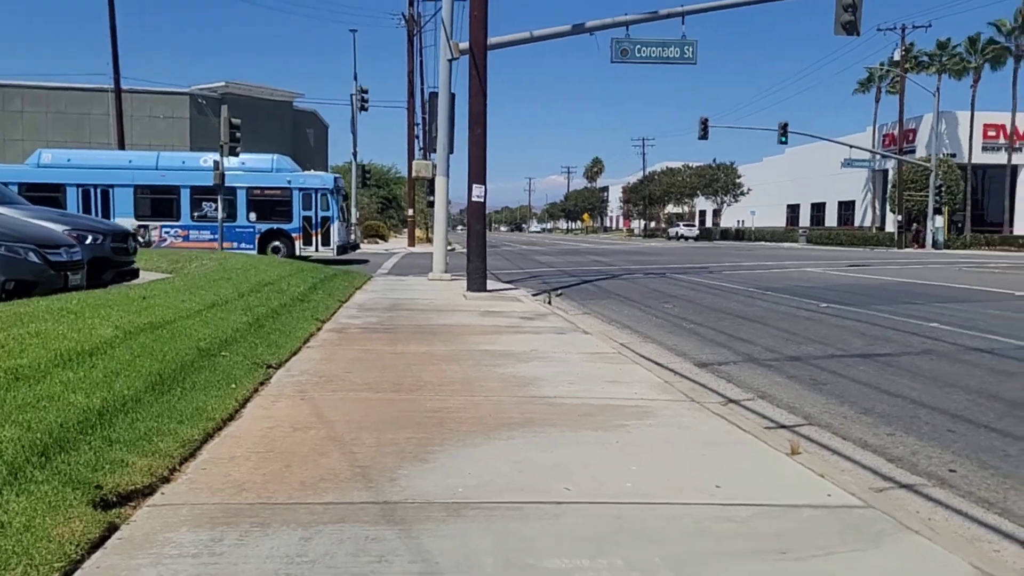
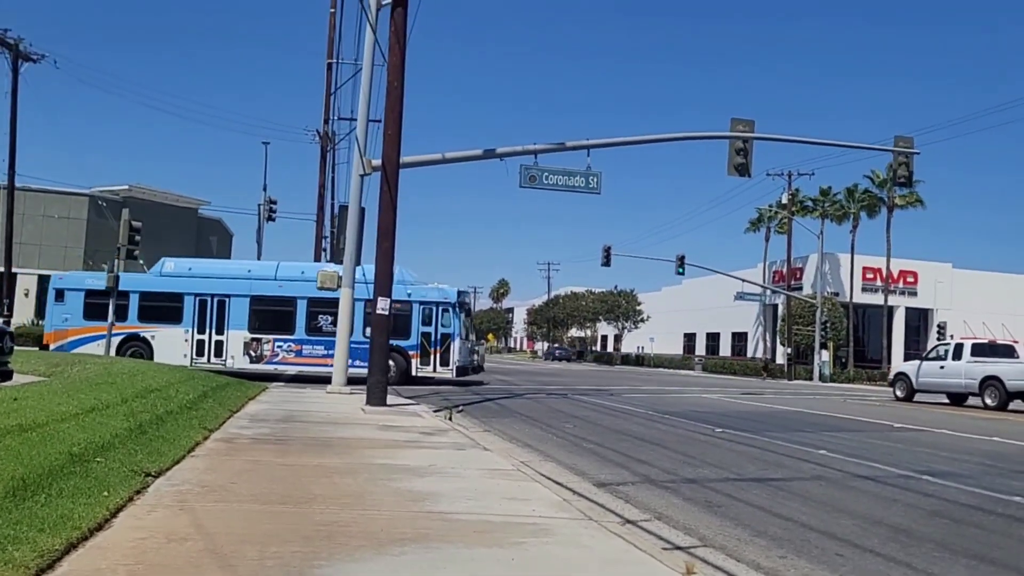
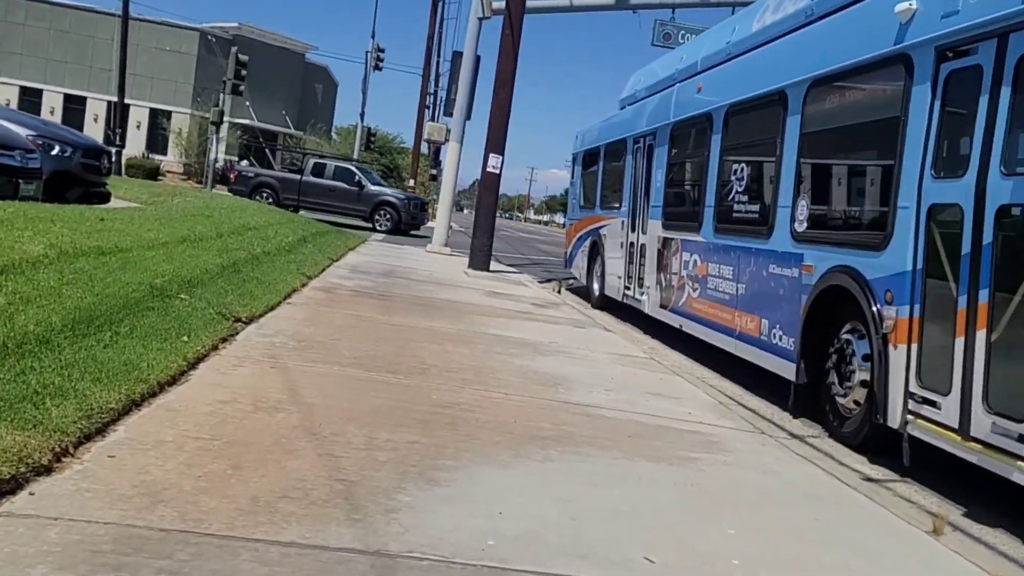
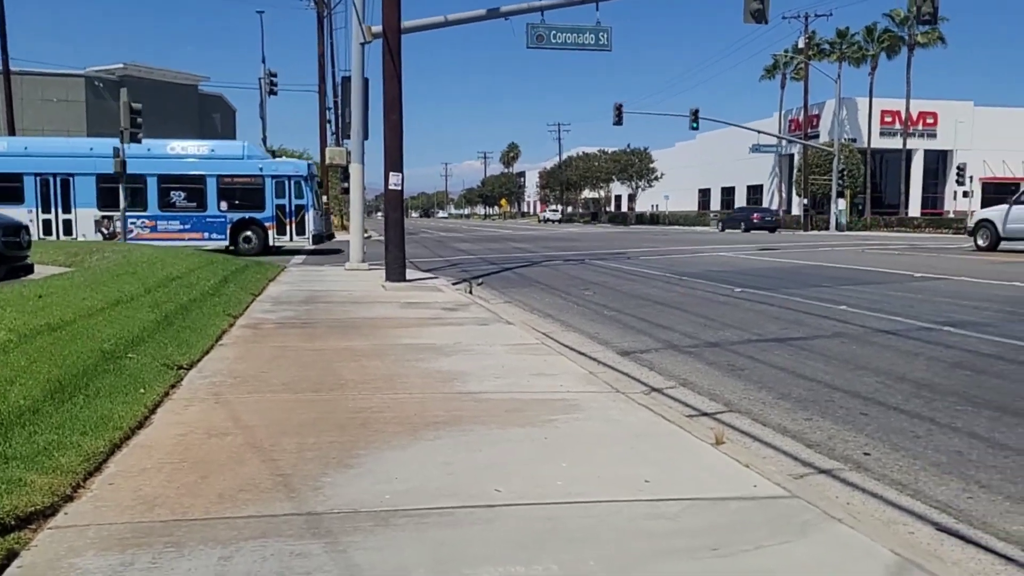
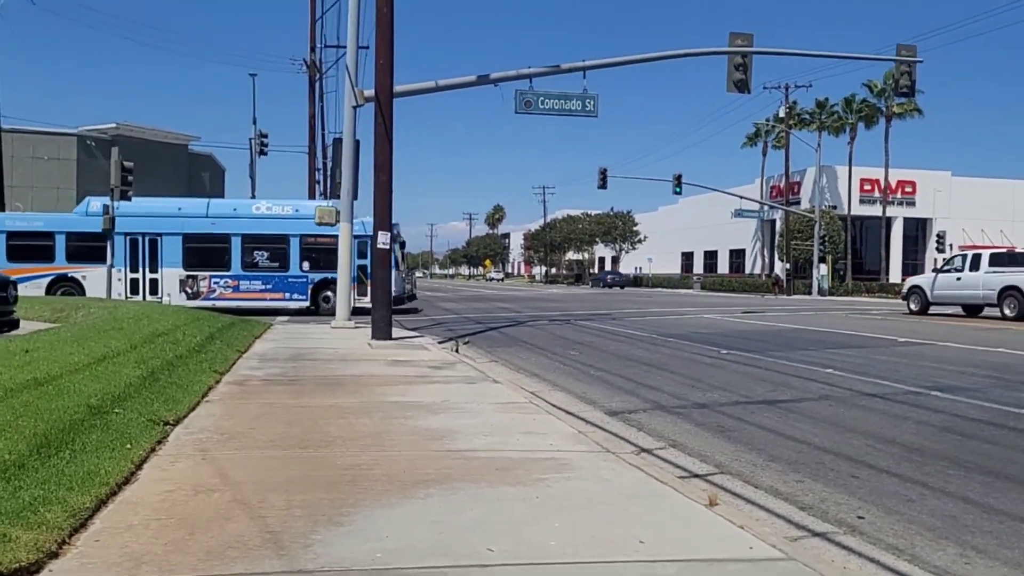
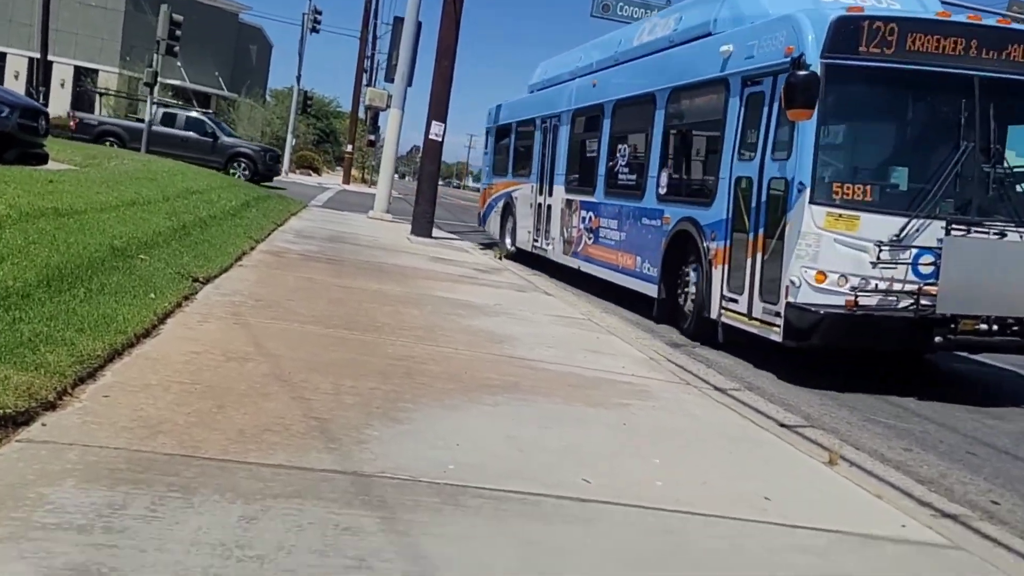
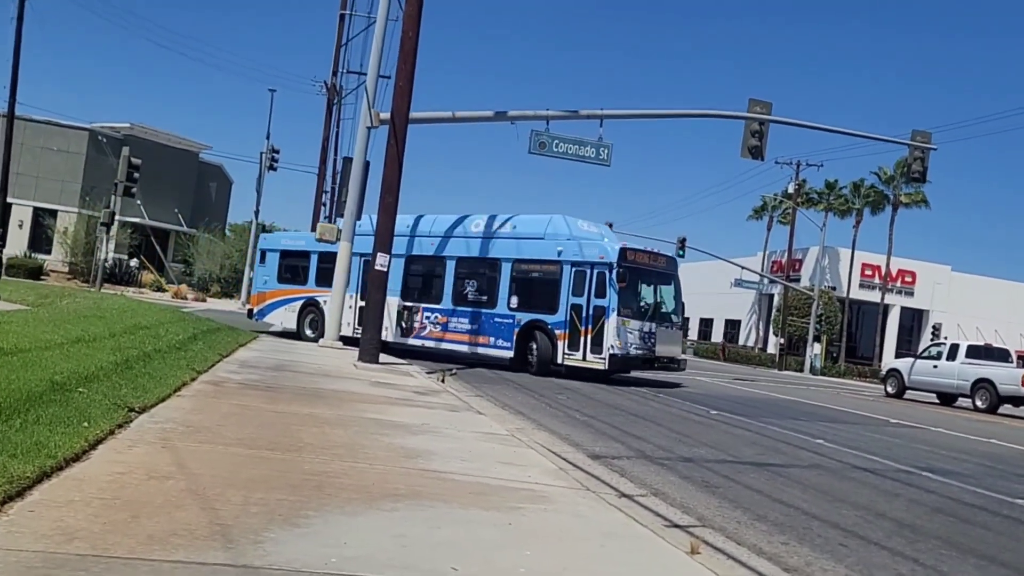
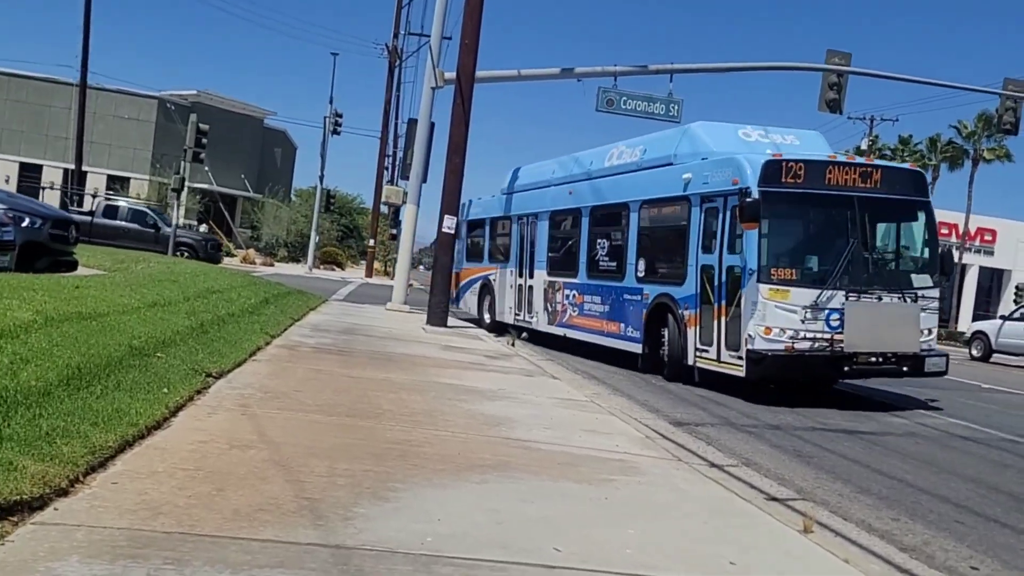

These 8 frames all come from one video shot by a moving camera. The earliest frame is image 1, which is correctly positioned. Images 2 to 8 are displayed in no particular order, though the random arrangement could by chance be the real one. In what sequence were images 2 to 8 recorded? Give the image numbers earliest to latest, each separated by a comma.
4, 5, 2, 7, 8, 6, 3
